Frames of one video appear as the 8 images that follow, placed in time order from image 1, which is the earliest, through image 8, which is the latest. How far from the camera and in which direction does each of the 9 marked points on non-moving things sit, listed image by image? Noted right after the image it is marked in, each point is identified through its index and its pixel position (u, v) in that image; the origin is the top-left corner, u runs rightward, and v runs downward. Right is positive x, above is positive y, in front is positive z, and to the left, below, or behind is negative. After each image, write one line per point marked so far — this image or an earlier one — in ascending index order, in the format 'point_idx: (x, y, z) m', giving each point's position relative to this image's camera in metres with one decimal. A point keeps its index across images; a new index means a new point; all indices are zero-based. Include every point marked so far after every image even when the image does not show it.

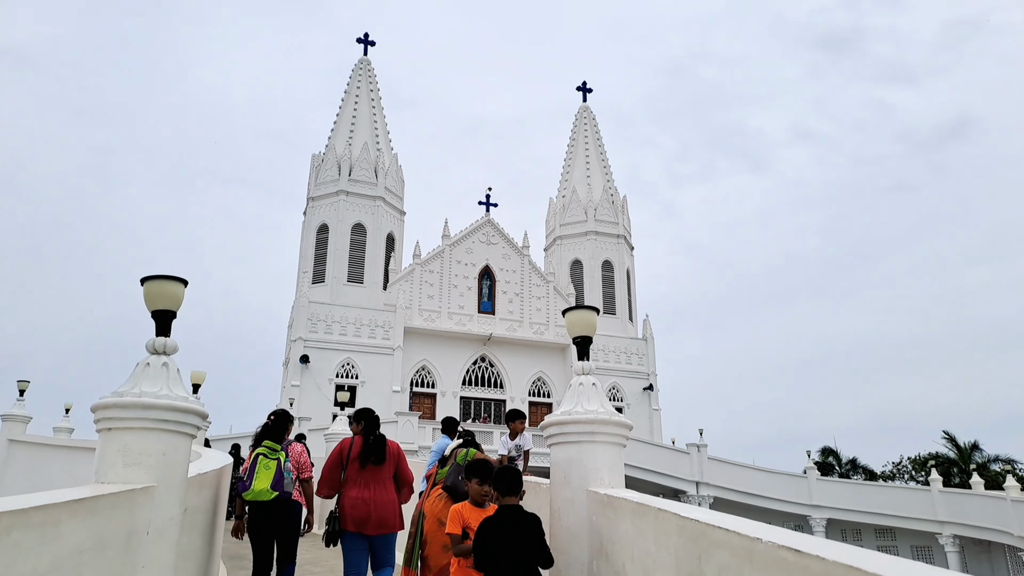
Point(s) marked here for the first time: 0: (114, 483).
0: (-2.0, -1.0, +3.9) m
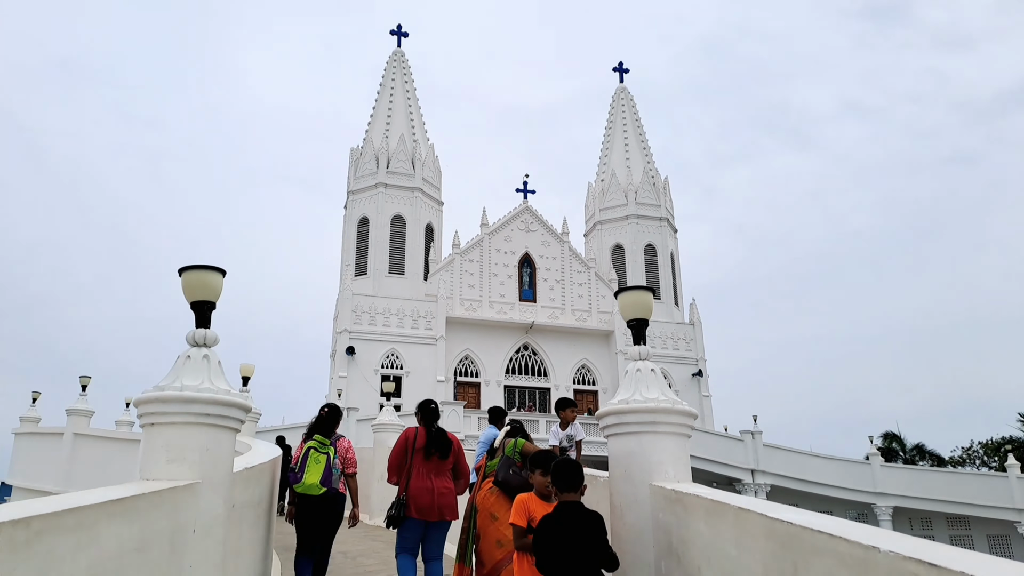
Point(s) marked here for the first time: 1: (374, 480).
0: (-1.8, -1.0, +3.8) m
1: (-2.5, -3.5, +13.8) m
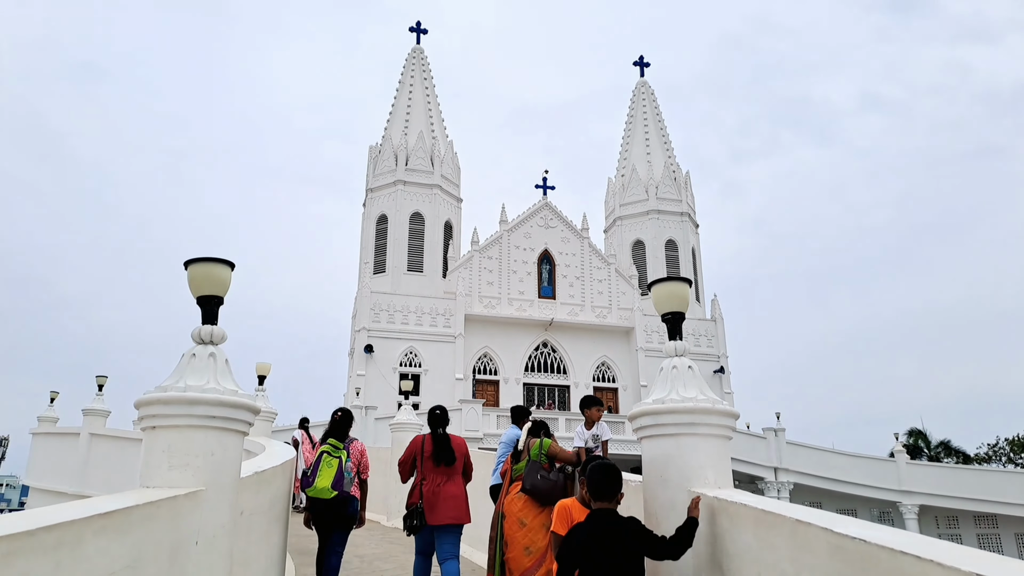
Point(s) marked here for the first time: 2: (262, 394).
0: (-1.6, -0.9, +3.5) m
1: (-2.1, -3.5, +13.6) m
2: (-3.7, -1.6, +11.2) m
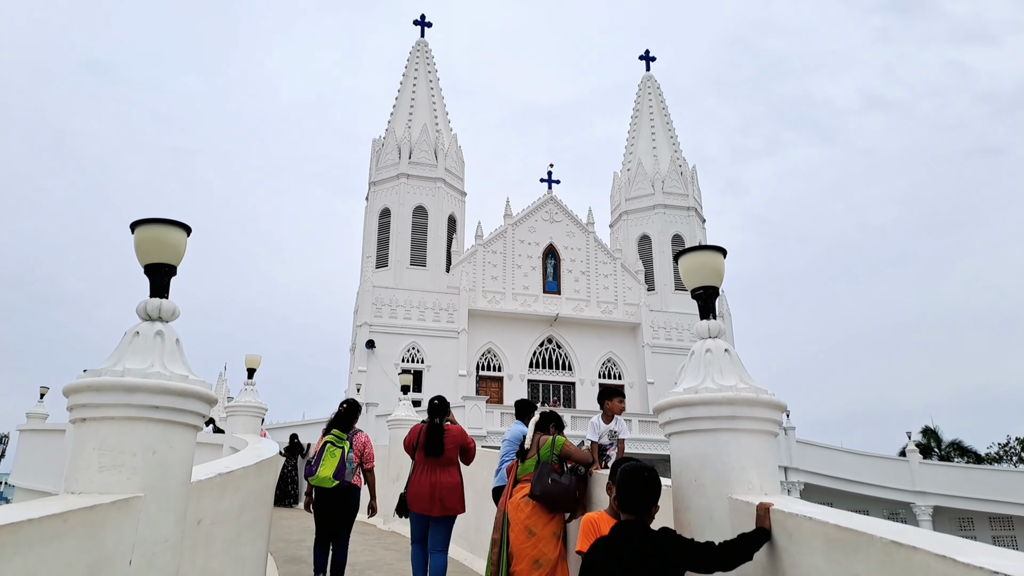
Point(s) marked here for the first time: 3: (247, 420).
0: (-1.6, -0.8, +2.9) m
1: (-2.1, -3.3, +13.0) m
2: (-3.6, -1.4, +10.6) m
3: (-3.6, -1.8, +10.3) m
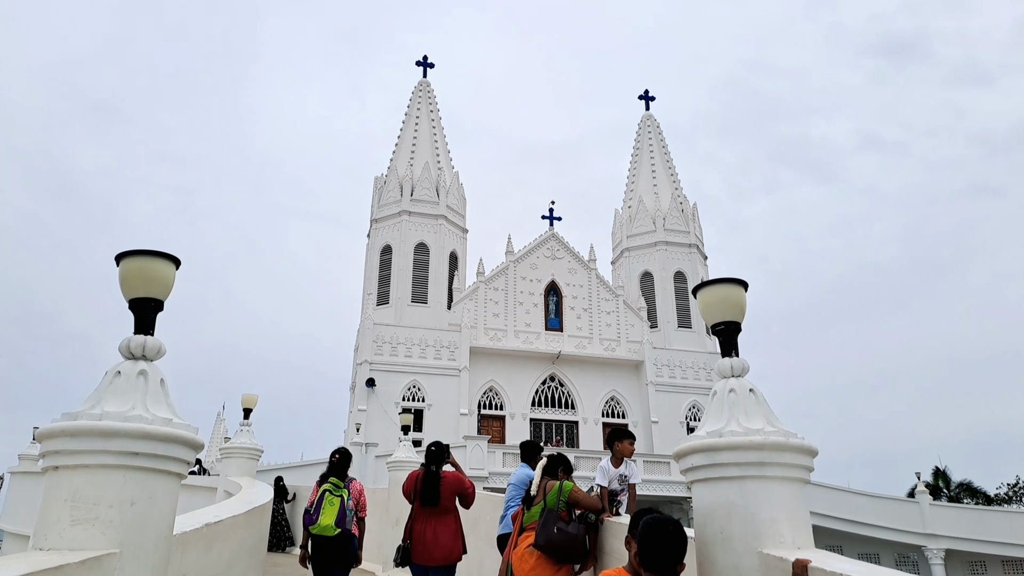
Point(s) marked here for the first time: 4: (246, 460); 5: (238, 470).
0: (-1.6, -0.9, +2.7) m
1: (-2.0, -3.9, +12.6) m
2: (-3.6, -1.9, +10.3) m
3: (-3.6, -2.3, +10.0) m
4: (-3.5, -2.3, +10.1) m
5: (-3.6, -2.4, +10.0) m
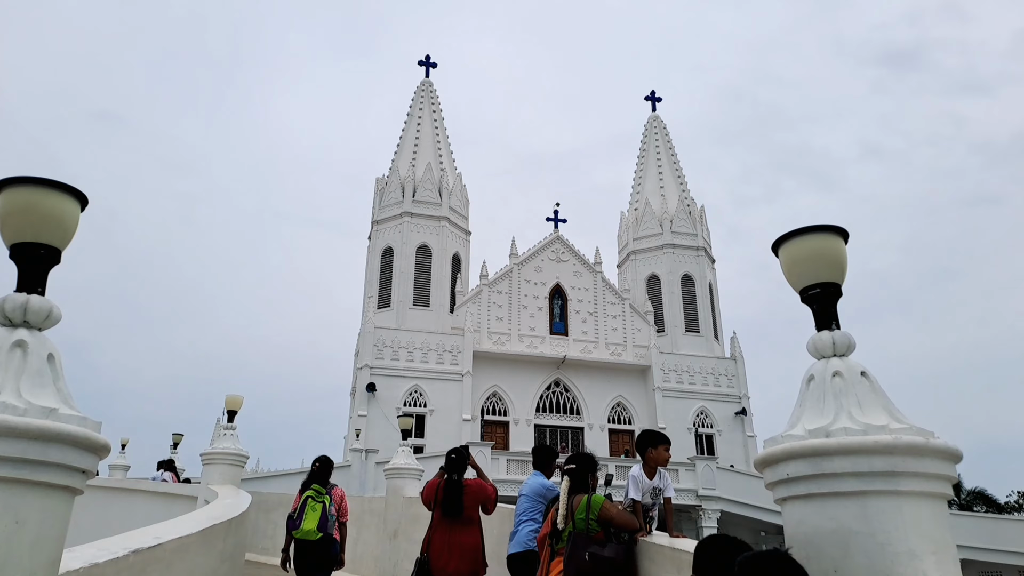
0: (-1.5, -0.7, +1.8) m
1: (-1.9, -3.8, +11.7) m
2: (-3.5, -1.8, +9.4) m
3: (-3.5, -2.2, +9.2) m
4: (-3.4, -2.2, +9.2) m
5: (-3.5, -2.3, +9.1) m
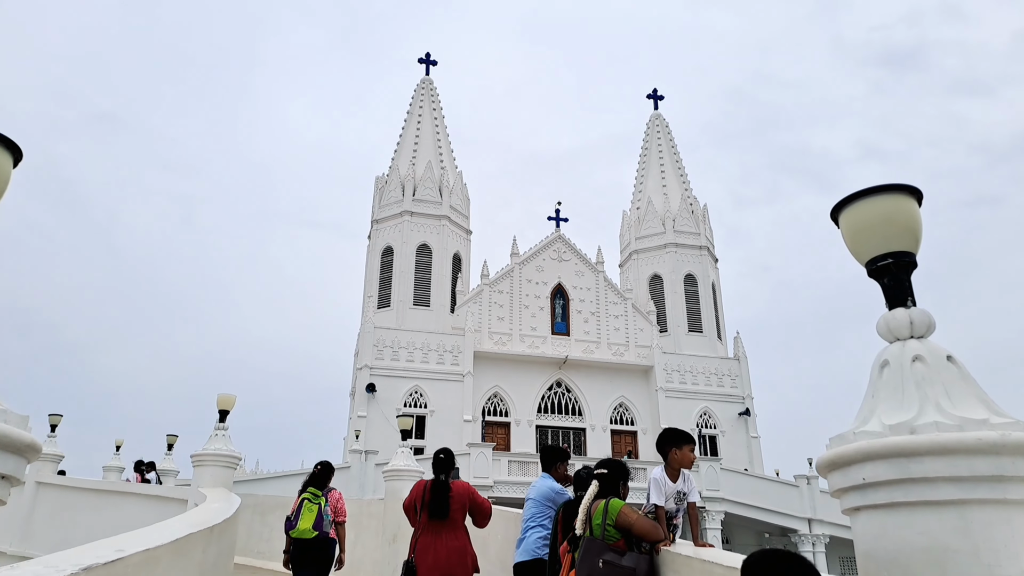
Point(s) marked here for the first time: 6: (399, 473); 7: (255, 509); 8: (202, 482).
0: (-1.5, -0.6, +1.4) m
1: (-1.9, -3.7, +11.3) m
2: (-3.4, -1.7, +9.0) m
3: (-3.4, -2.1, +8.8) m
4: (-3.4, -2.1, +8.8) m
5: (-3.4, -2.2, +8.7) m
6: (-1.8, -2.9, +12.0) m
7: (-4.6, -3.9, +13.6) m
8: (-3.5, -2.2, +8.7) m
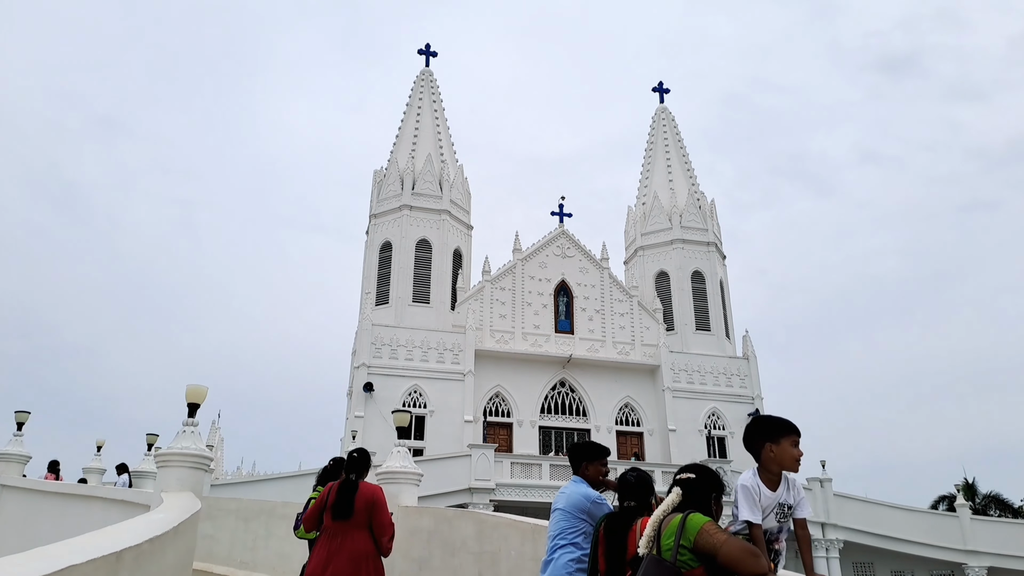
0: (-1.3, -0.4, +0.2) m
1: (-1.7, -3.5, +10.1) m
2: (-3.3, -1.5, +7.9) m
3: (-3.3, -1.8, +7.6) m
4: (-3.2, -1.8, +7.6) m
5: (-3.3, -1.9, +7.6) m
6: (-1.6, -2.6, +10.8) m
7: (-4.5, -3.7, +12.4) m
8: (-3.4, -2.0, +7.6) m
